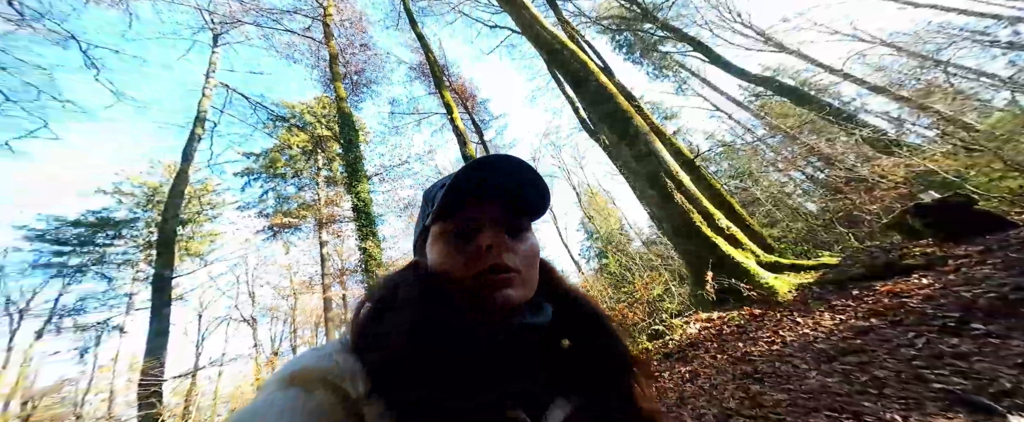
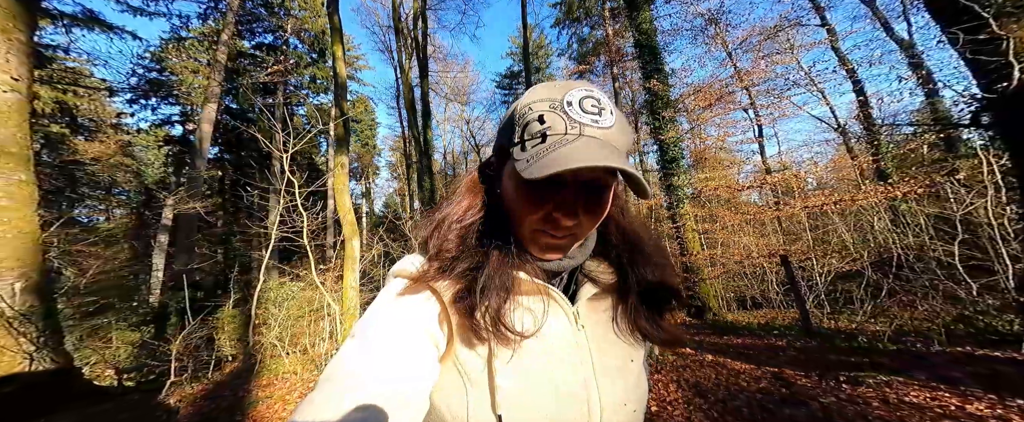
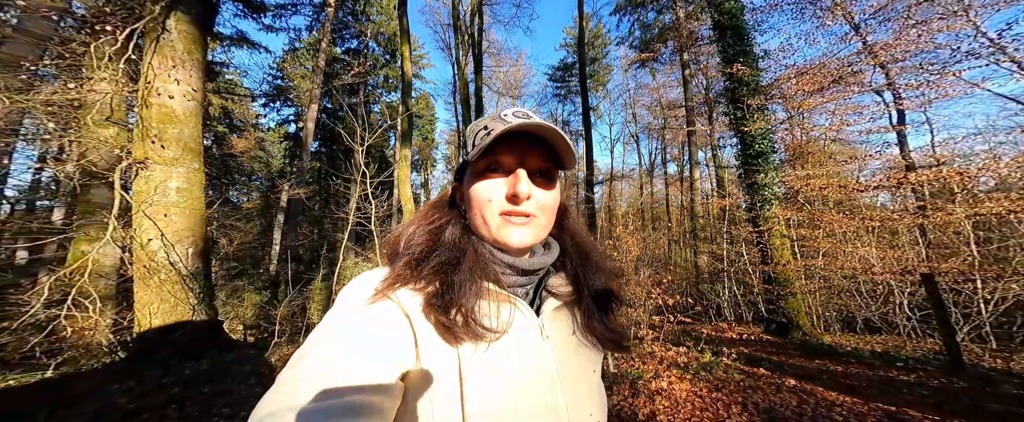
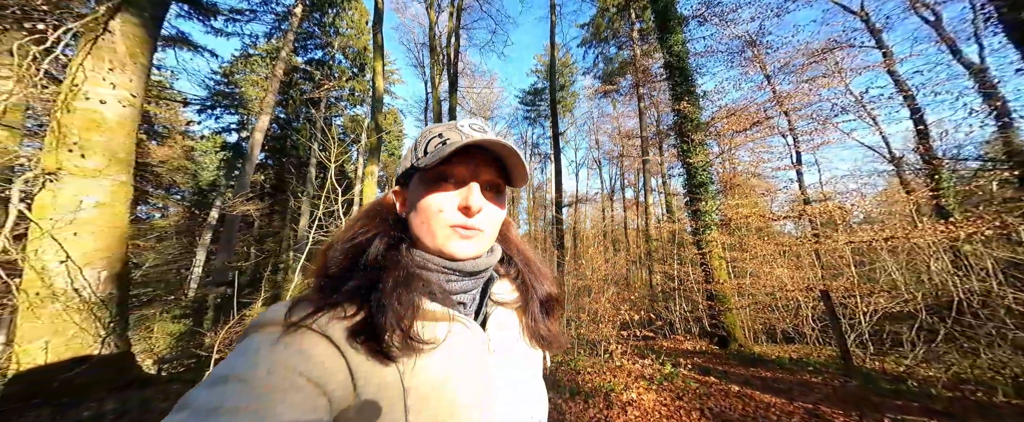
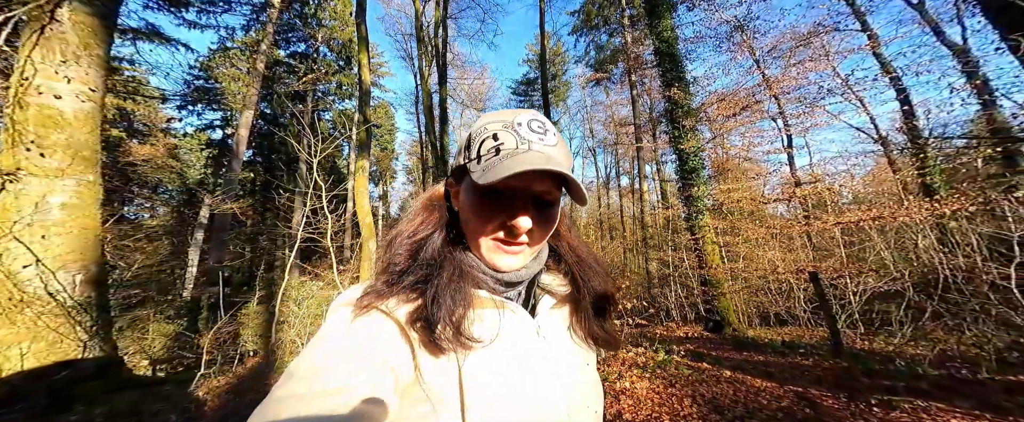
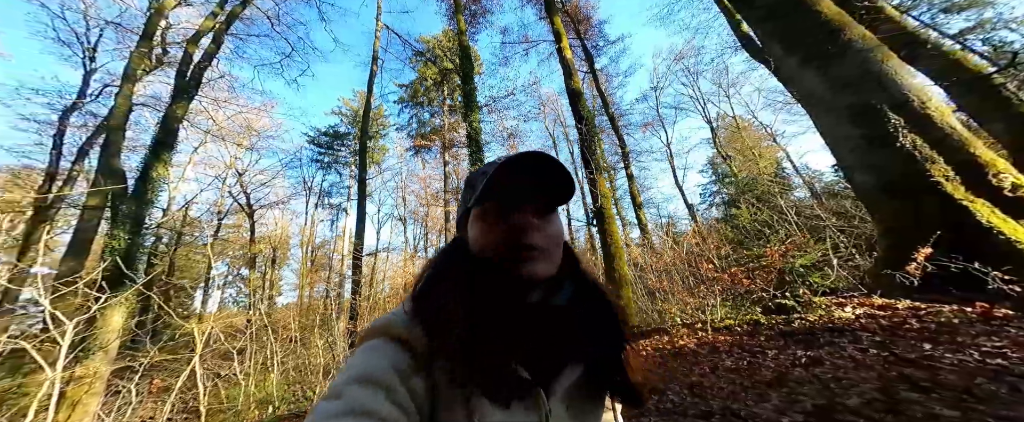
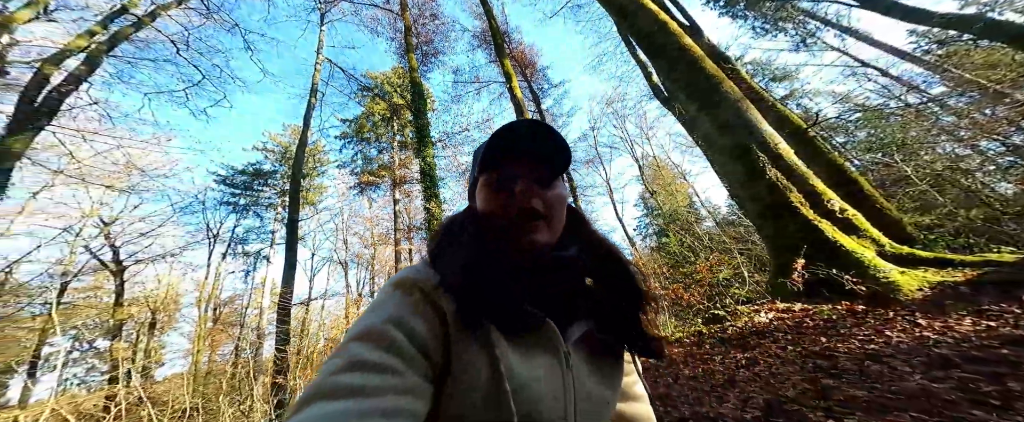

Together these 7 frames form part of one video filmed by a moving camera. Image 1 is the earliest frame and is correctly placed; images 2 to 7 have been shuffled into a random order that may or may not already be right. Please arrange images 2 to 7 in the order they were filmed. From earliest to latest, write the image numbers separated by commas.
7, 6, 4, 5, 2, 3
